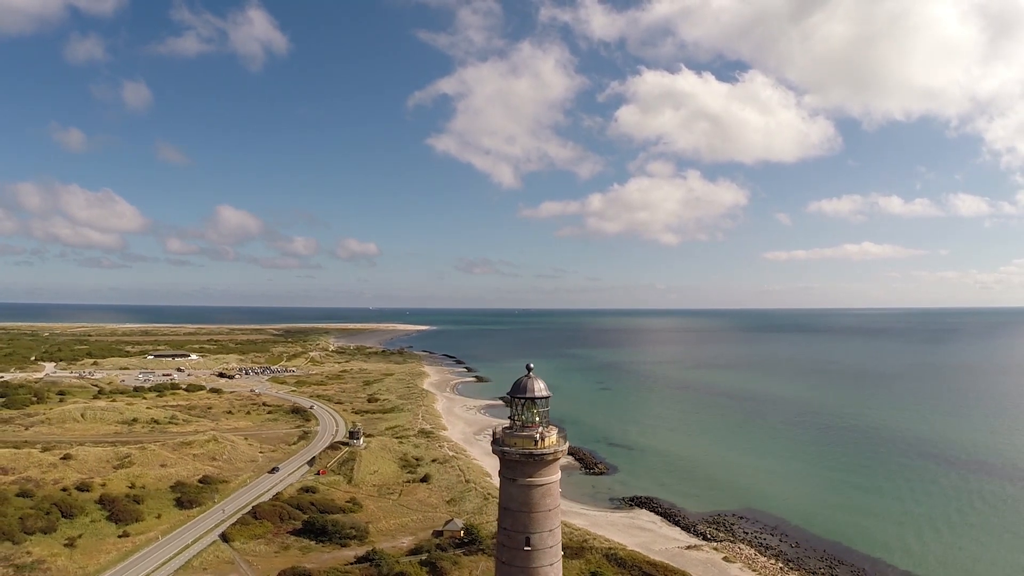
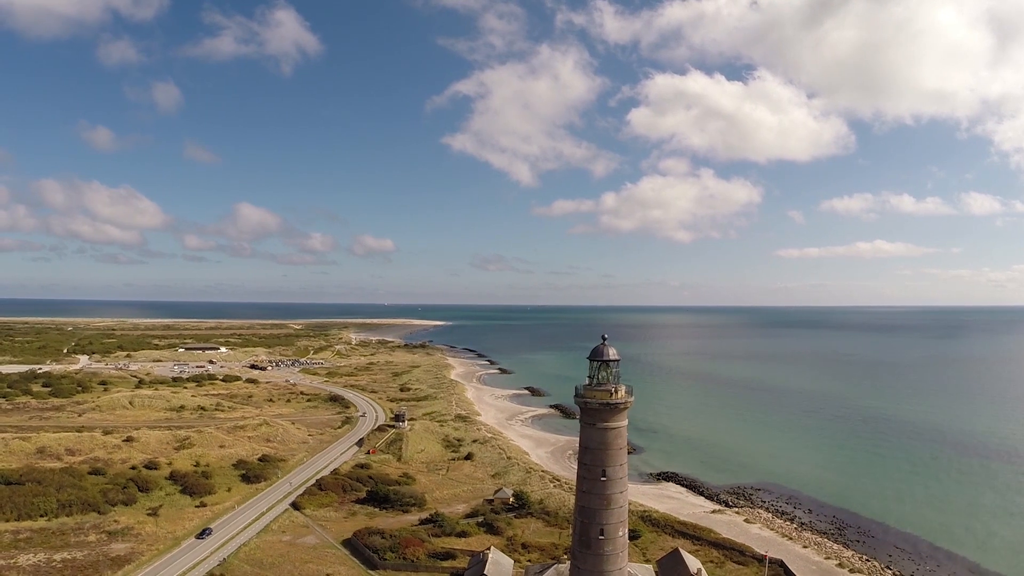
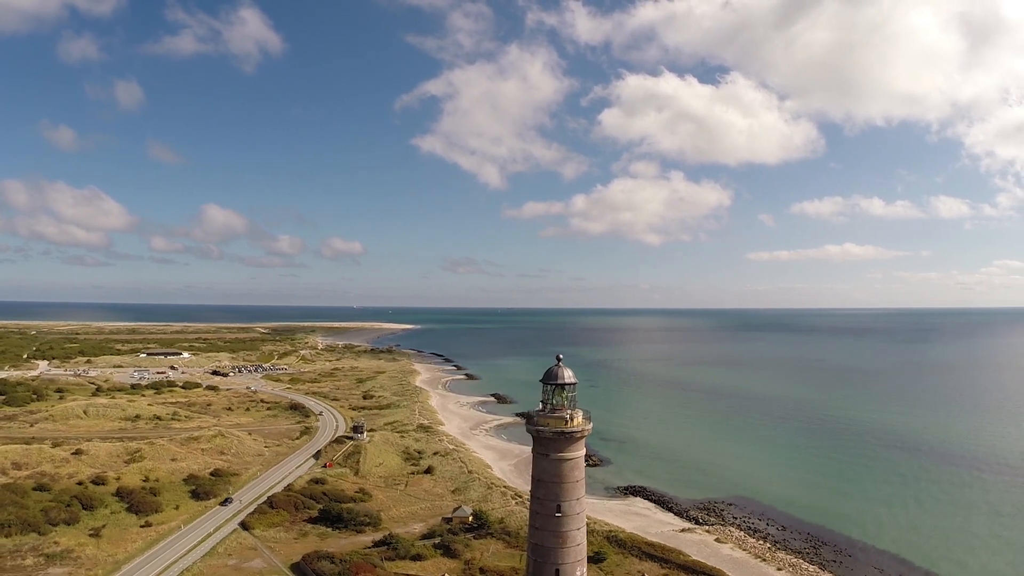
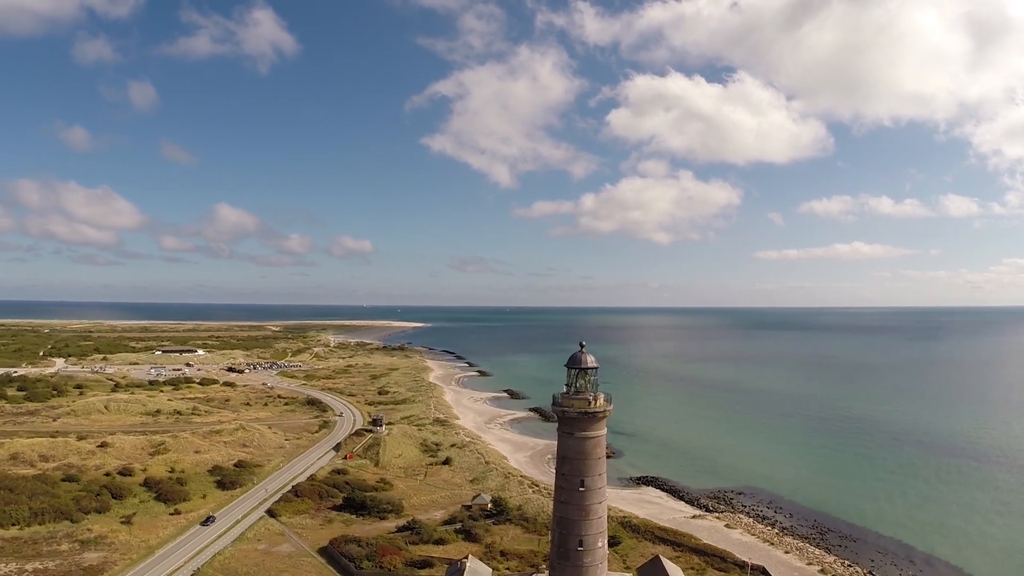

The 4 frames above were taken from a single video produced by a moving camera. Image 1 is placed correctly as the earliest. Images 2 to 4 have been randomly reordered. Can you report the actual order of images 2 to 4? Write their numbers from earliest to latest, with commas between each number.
3, 4, 2
